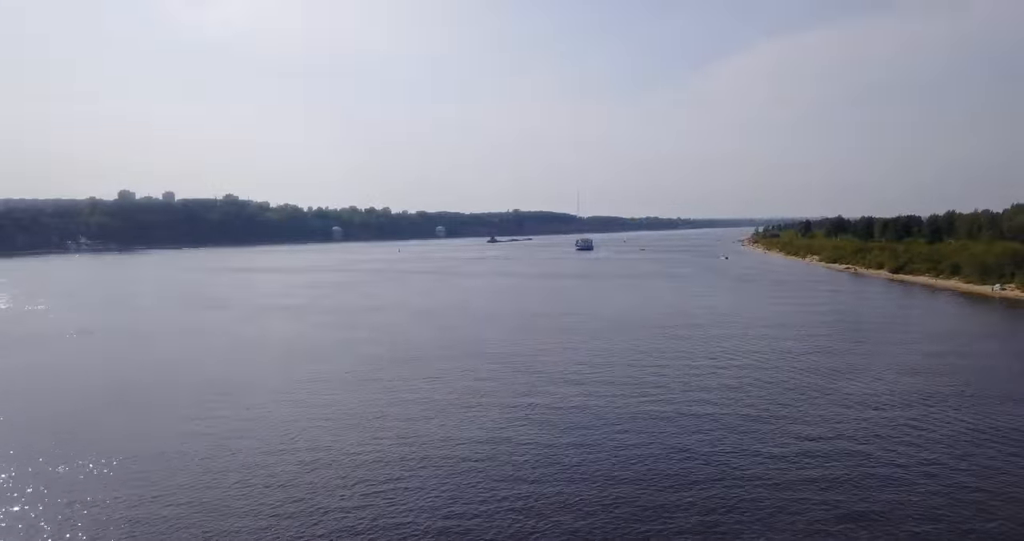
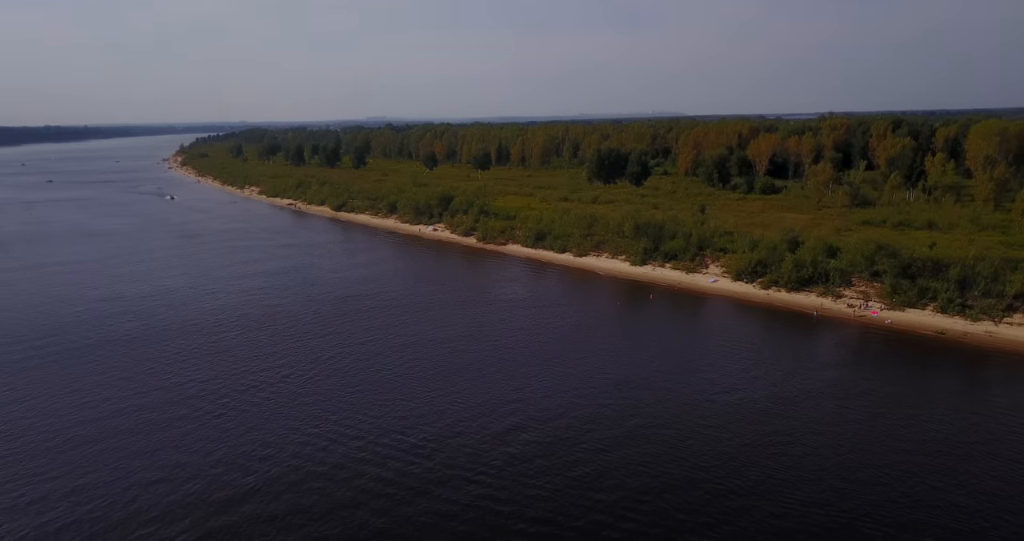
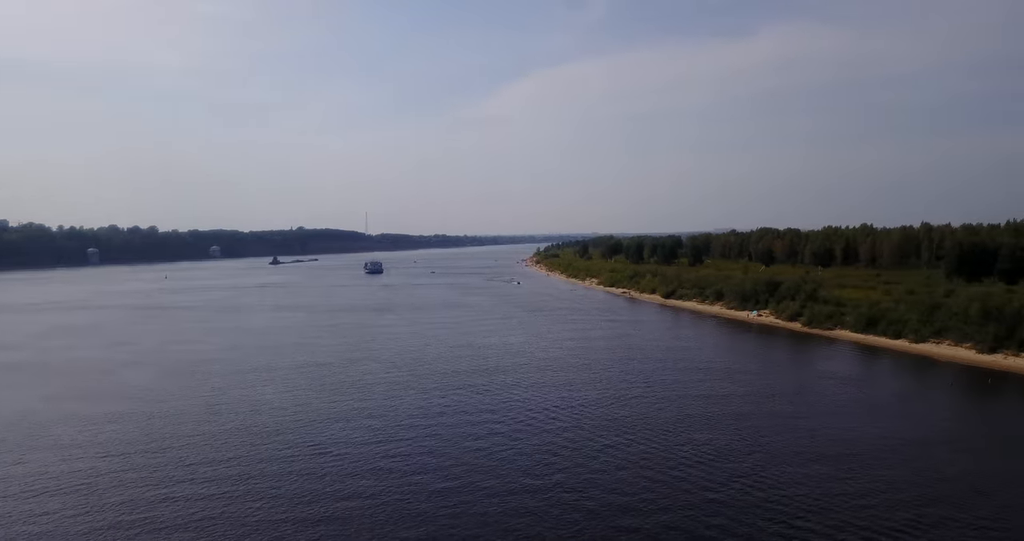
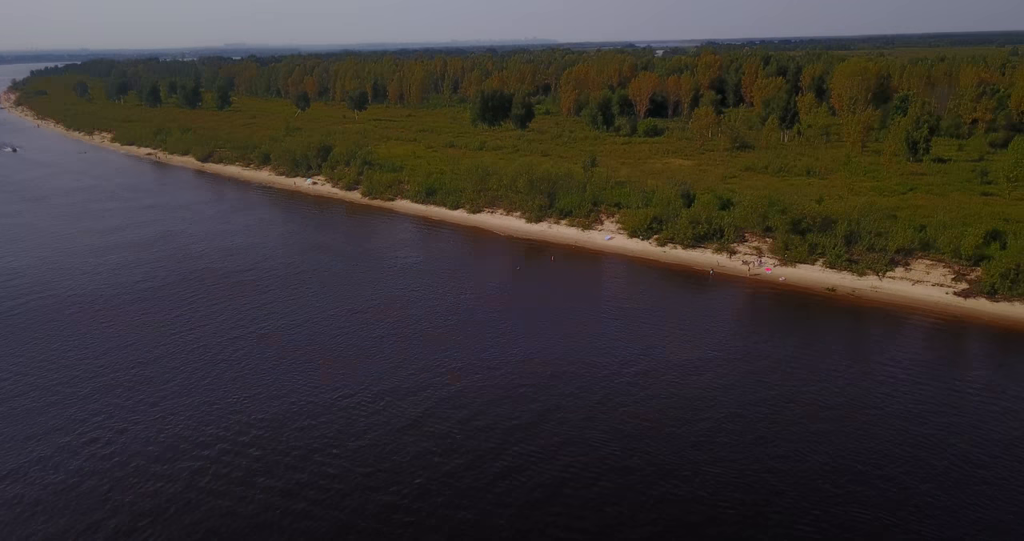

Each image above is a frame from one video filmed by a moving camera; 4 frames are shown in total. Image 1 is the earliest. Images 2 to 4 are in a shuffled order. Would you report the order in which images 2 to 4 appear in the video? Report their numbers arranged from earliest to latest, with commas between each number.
3, 2, 4
